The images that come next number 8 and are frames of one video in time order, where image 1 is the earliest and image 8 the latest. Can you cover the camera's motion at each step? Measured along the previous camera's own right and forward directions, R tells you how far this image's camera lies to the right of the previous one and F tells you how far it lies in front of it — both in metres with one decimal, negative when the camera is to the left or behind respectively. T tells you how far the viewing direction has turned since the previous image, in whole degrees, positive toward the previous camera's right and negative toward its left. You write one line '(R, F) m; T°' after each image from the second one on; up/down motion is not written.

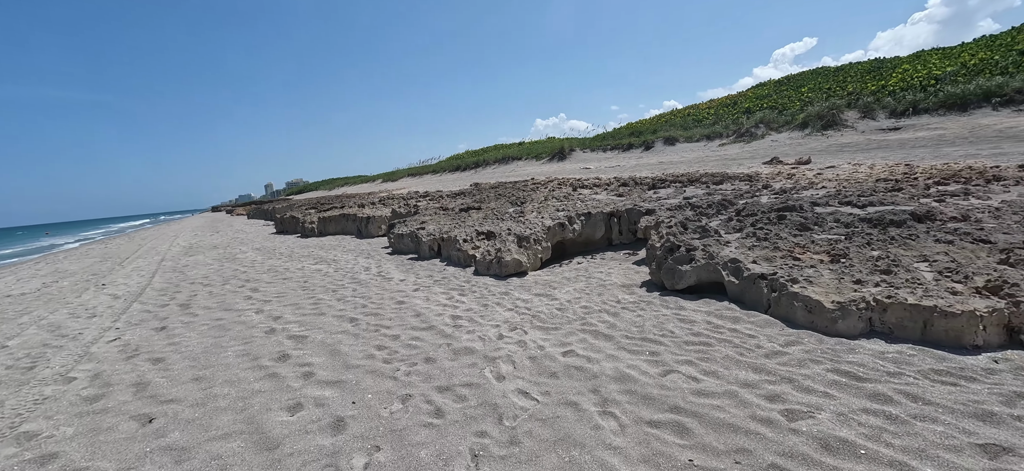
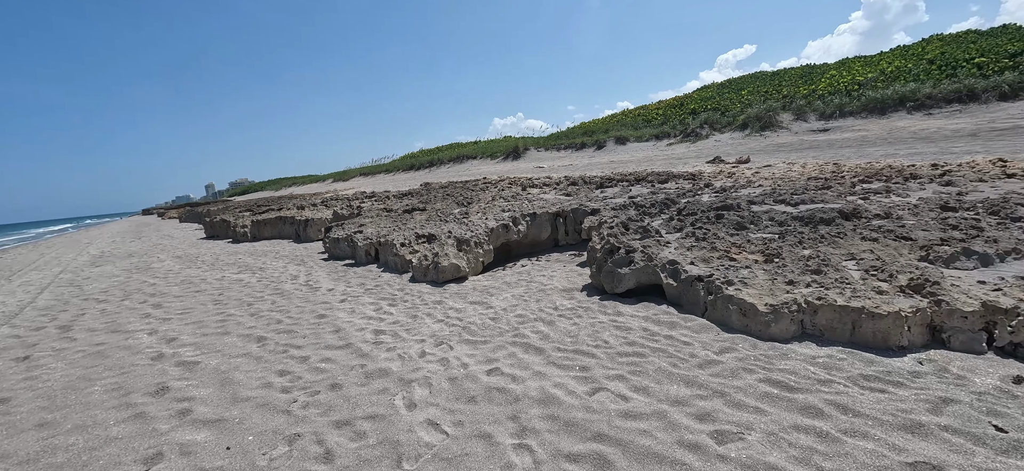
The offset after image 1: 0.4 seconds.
(+0.4, +0.4) m; +6°
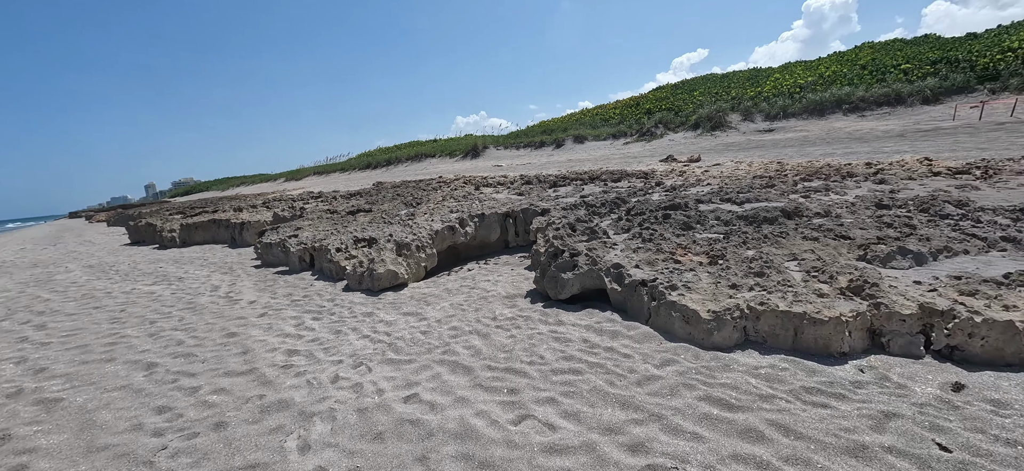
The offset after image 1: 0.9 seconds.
(+0.3, +0.4) m; +5°
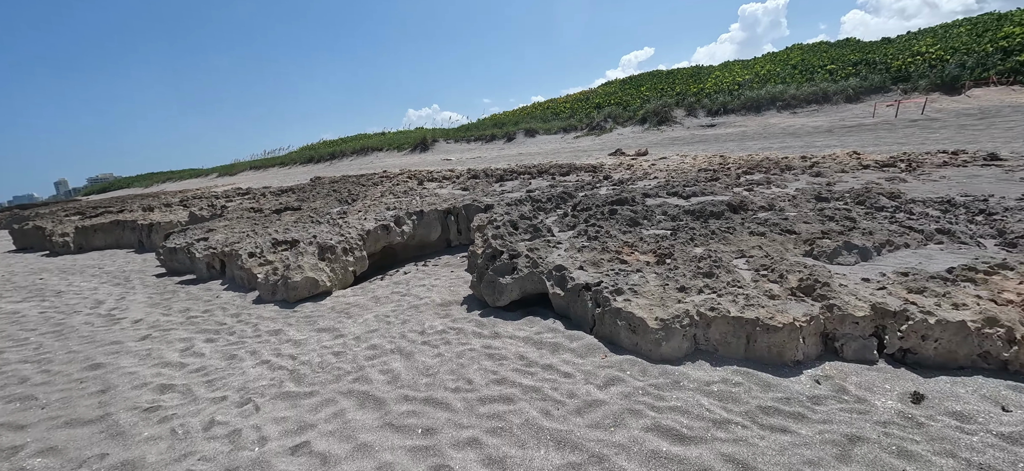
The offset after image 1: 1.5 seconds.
(+0.3, +0.5) m; +6°
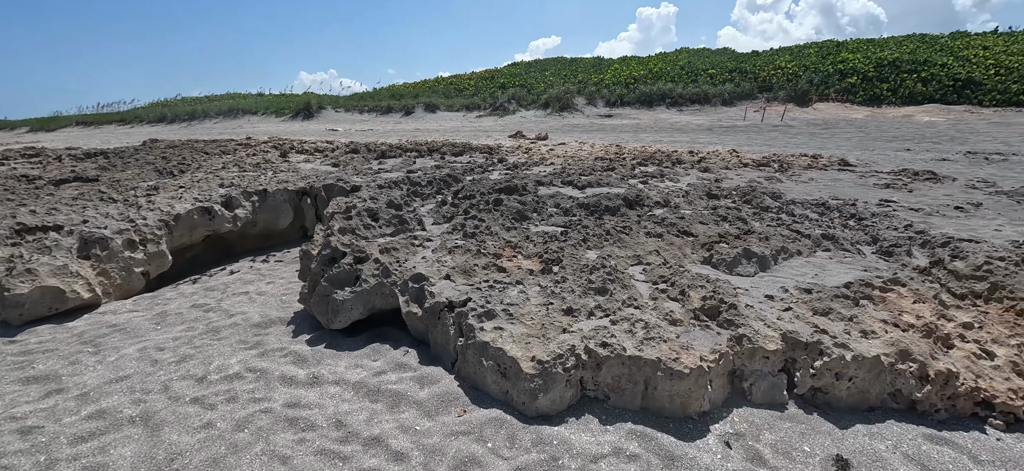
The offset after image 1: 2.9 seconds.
(+0.5, +1.0) m; +13°
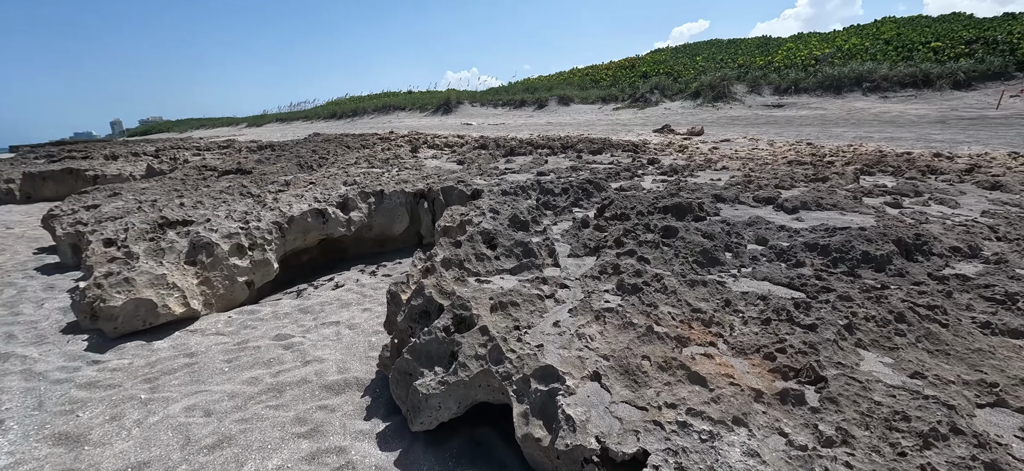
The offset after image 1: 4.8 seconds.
(-0.4, +1.4) m; -17°
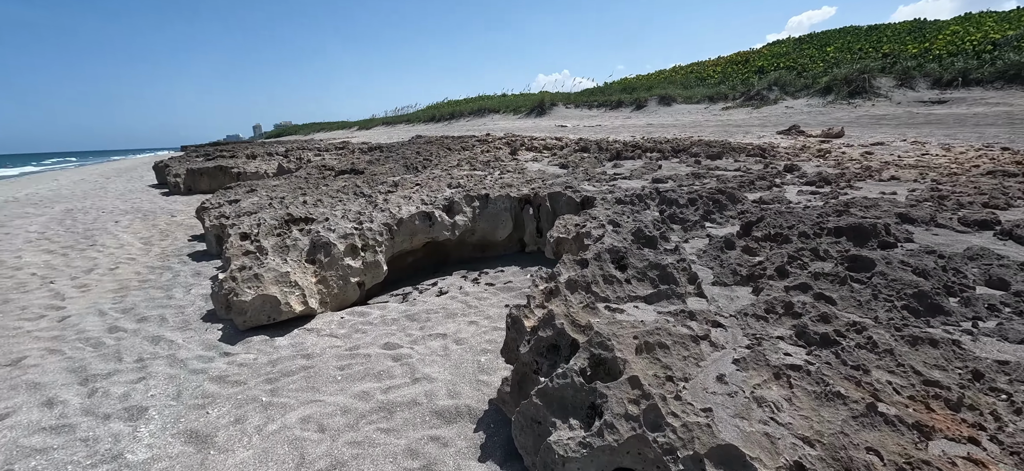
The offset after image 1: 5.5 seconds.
(-0.3, +0.4) m; -11°
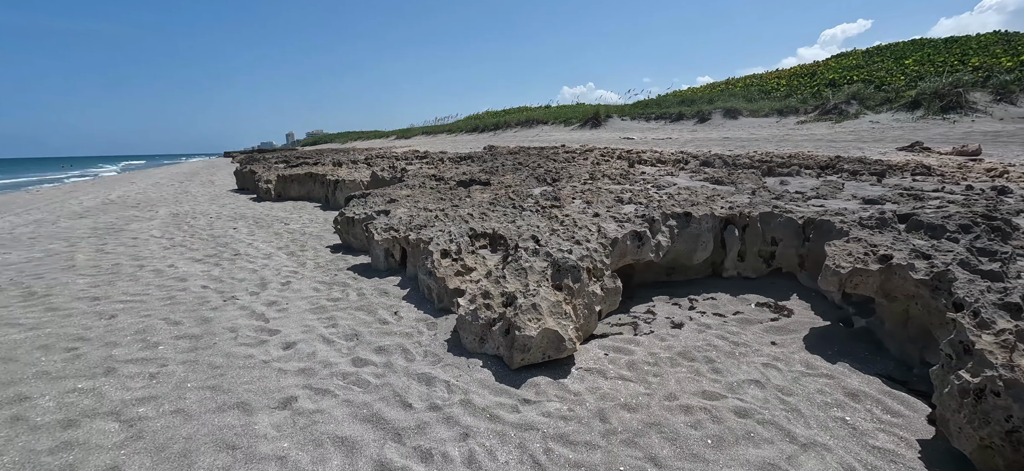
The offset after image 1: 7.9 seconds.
(-2.1, +0.4) m; -2°
